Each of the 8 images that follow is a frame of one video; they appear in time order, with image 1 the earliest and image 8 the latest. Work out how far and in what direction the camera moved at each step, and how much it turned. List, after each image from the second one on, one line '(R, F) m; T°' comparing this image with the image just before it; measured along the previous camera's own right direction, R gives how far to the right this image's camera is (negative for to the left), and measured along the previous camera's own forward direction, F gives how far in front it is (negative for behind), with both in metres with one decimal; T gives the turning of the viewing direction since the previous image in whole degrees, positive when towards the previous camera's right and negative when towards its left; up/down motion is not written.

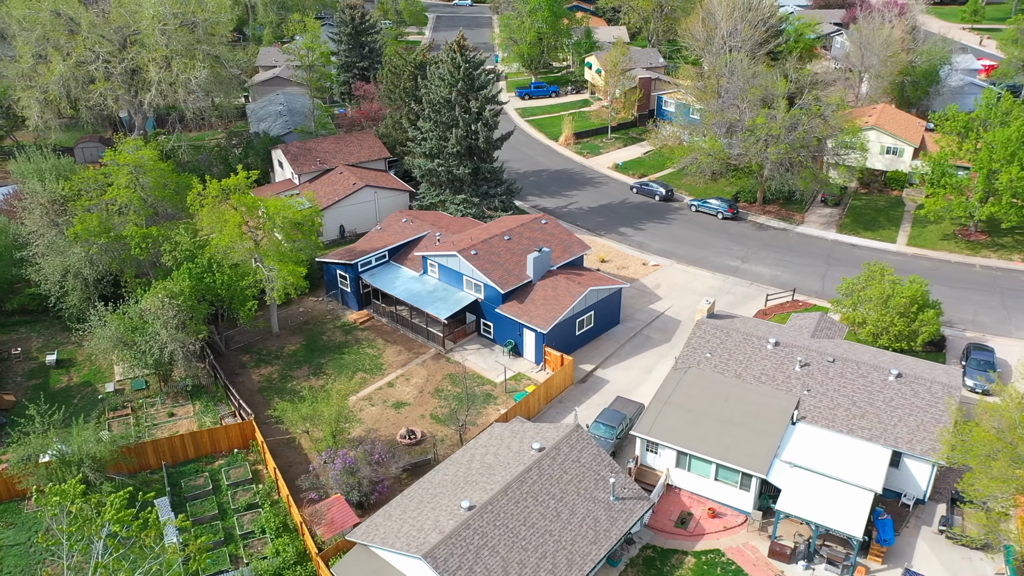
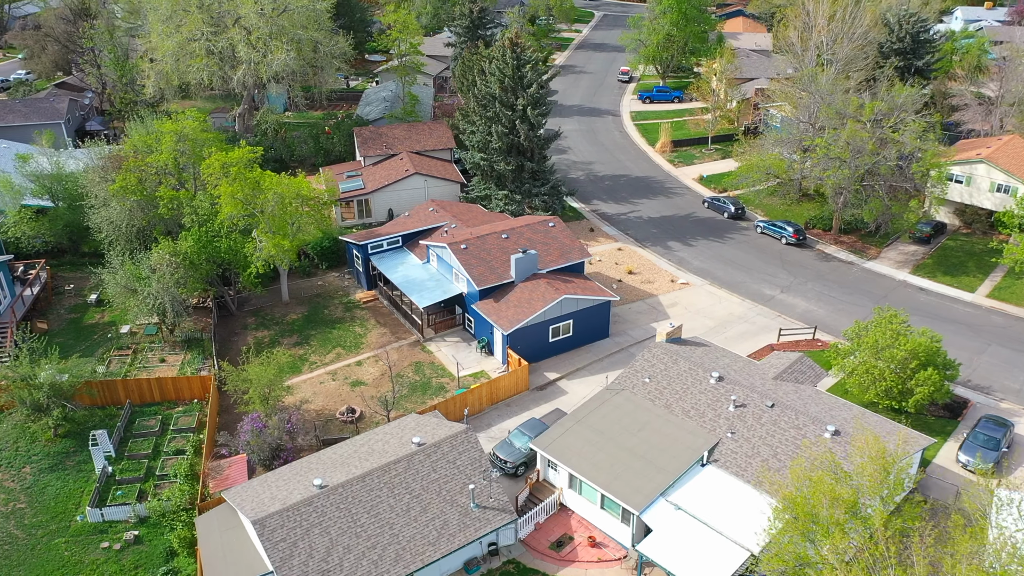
(+9.1, +1.2) m; -14°
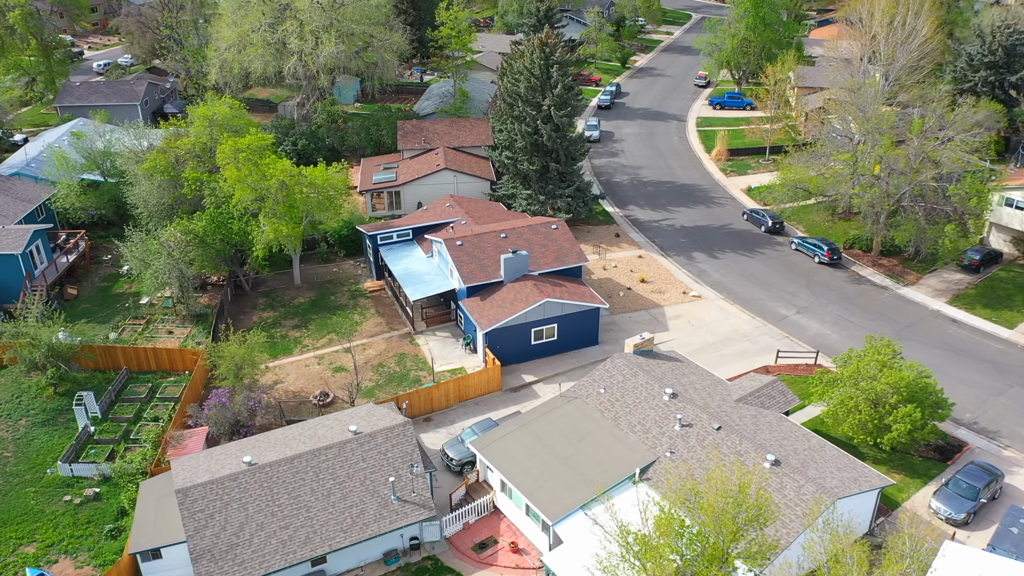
(+5.2, +0.4) m; -8°
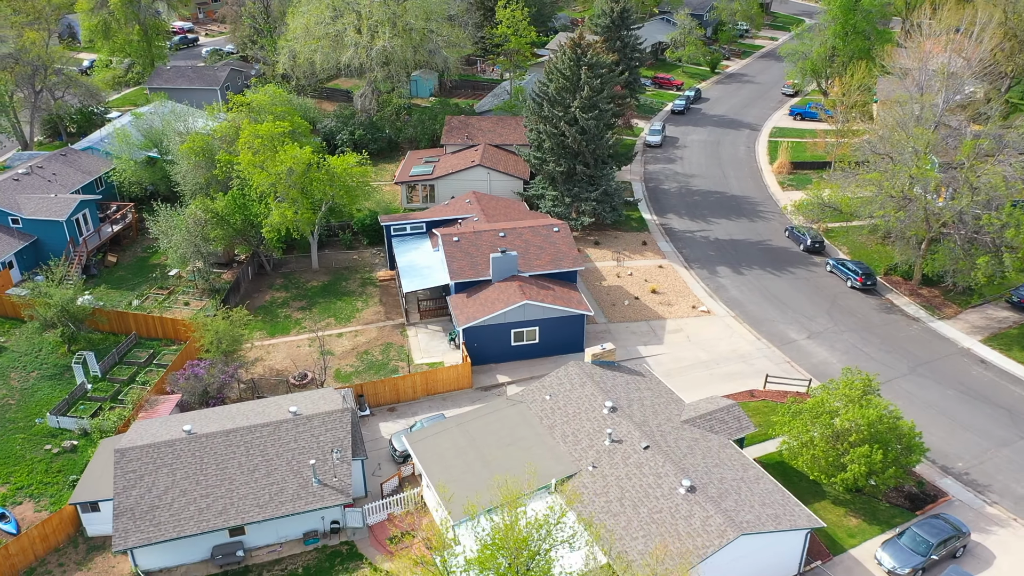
(+5.7, +0.5) m; -9°
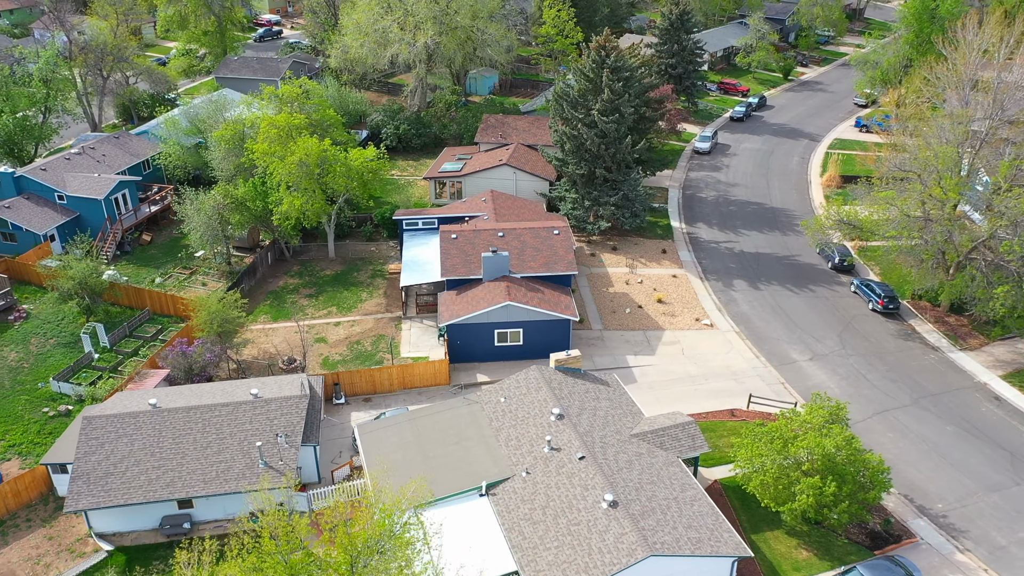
(+4.5, +0.3) m; -7°
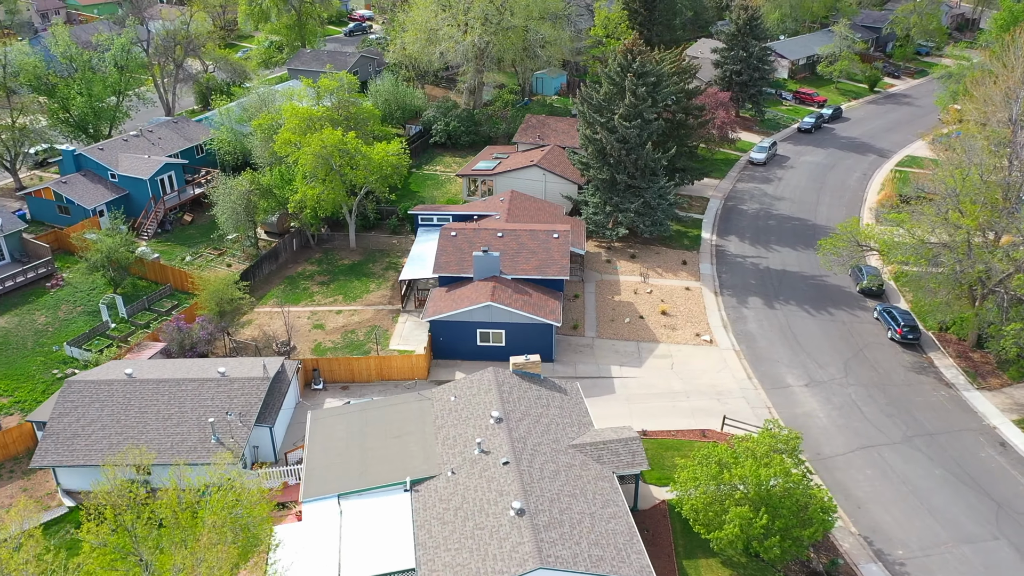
(+5.0, +0.4) m; -8°
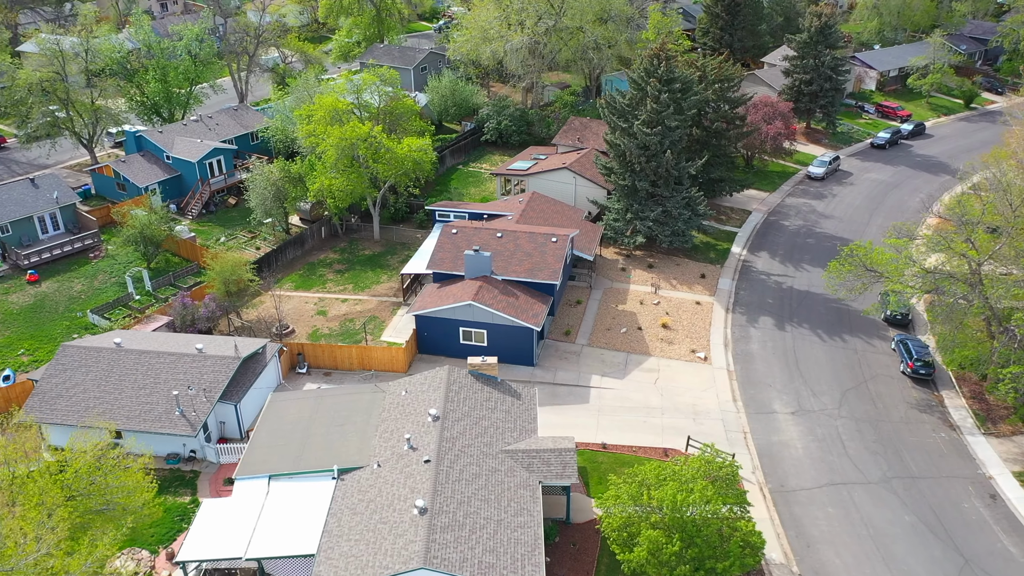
(+5.2, +0.4) m; -8°
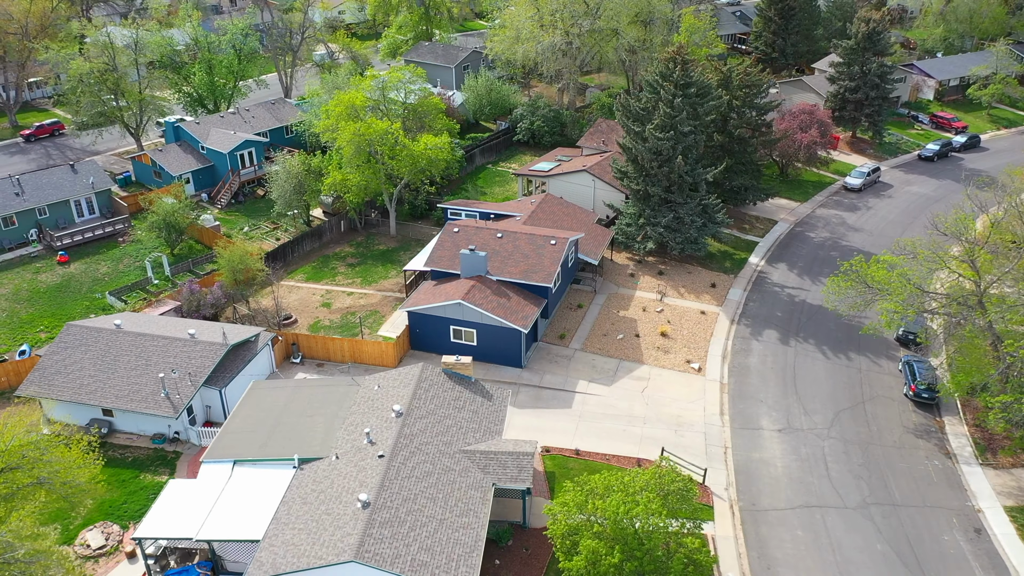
(+3.2, +0.2) m; -5°
